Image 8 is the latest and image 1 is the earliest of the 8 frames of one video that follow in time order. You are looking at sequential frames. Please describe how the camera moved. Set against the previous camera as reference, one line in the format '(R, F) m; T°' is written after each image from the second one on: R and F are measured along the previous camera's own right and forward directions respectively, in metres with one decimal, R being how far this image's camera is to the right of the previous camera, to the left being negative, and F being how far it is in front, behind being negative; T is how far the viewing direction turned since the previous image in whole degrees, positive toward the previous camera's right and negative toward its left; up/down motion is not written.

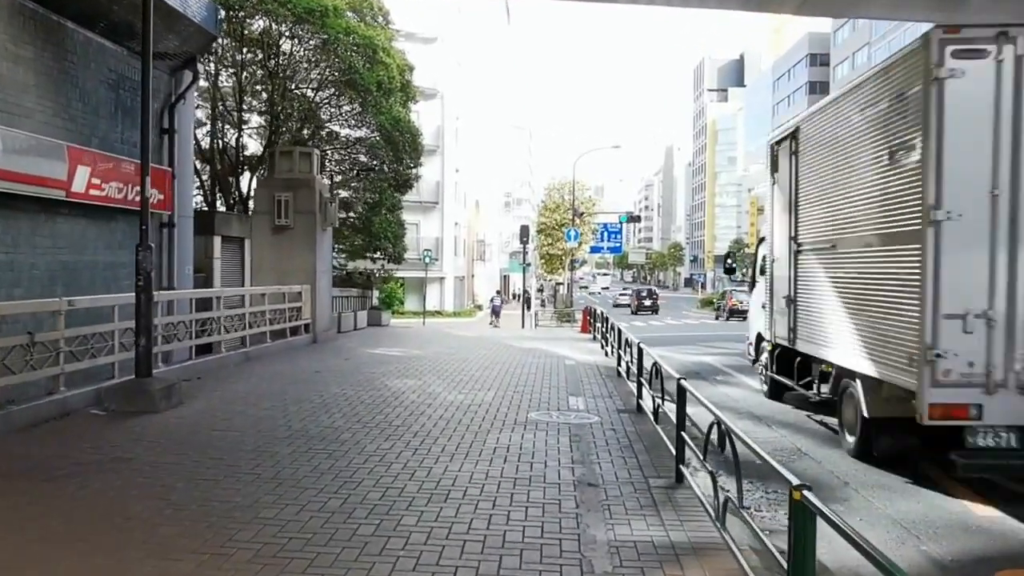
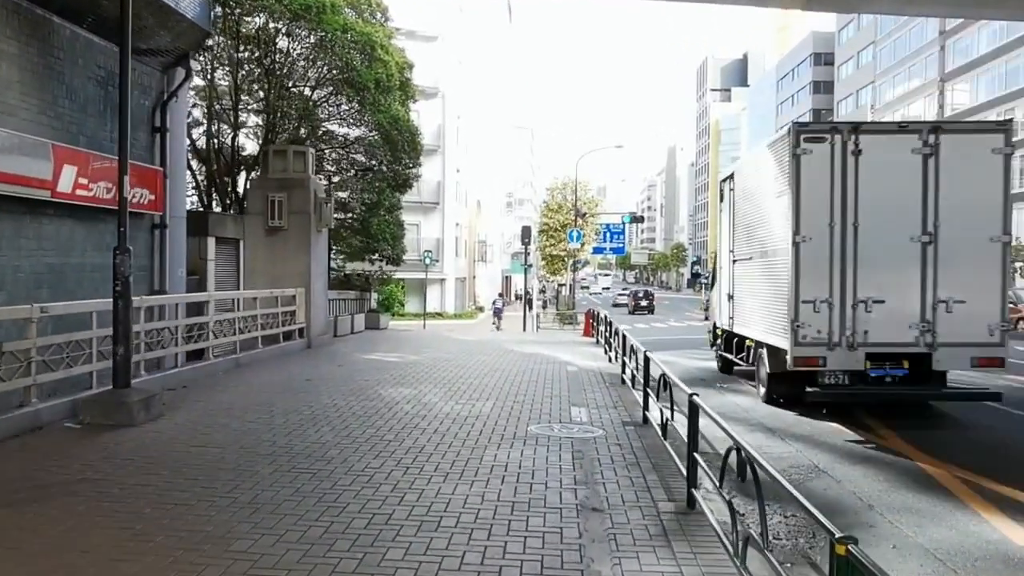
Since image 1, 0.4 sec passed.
(0.0, +0.5) m; 0°
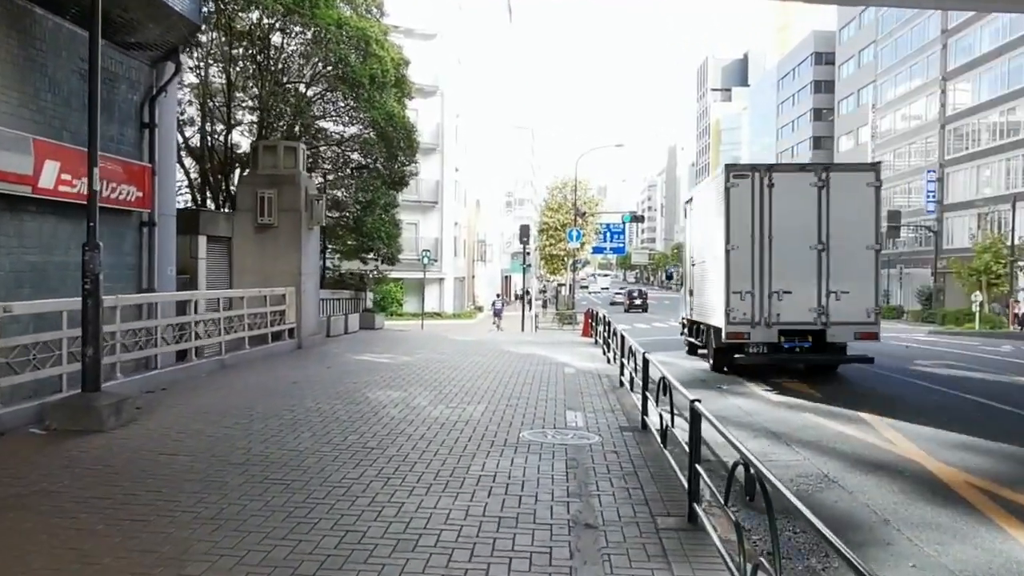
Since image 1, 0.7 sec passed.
(+0.1, +0.4) m; 0°
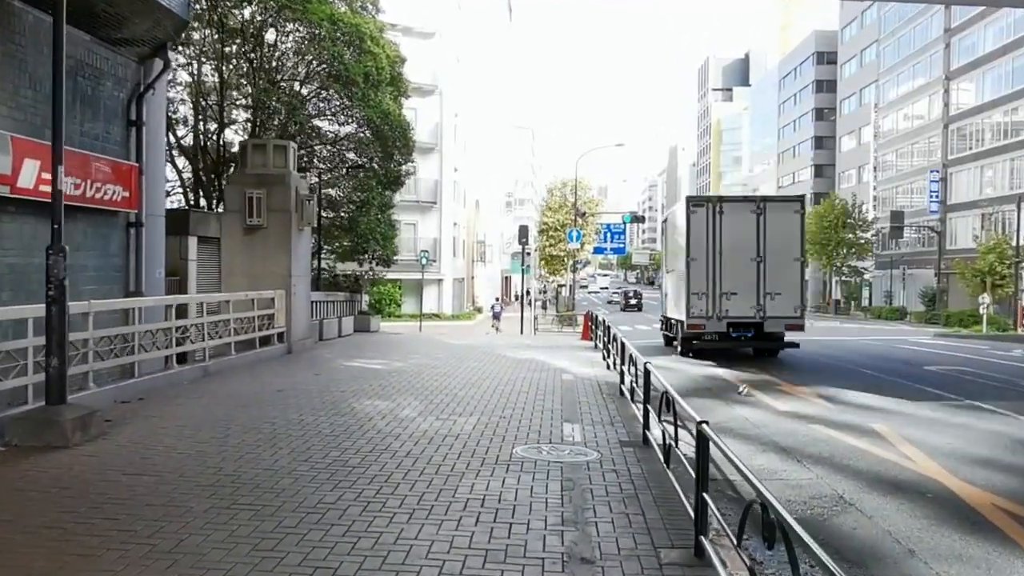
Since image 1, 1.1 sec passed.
(+0.1, +0.5) m; 0°
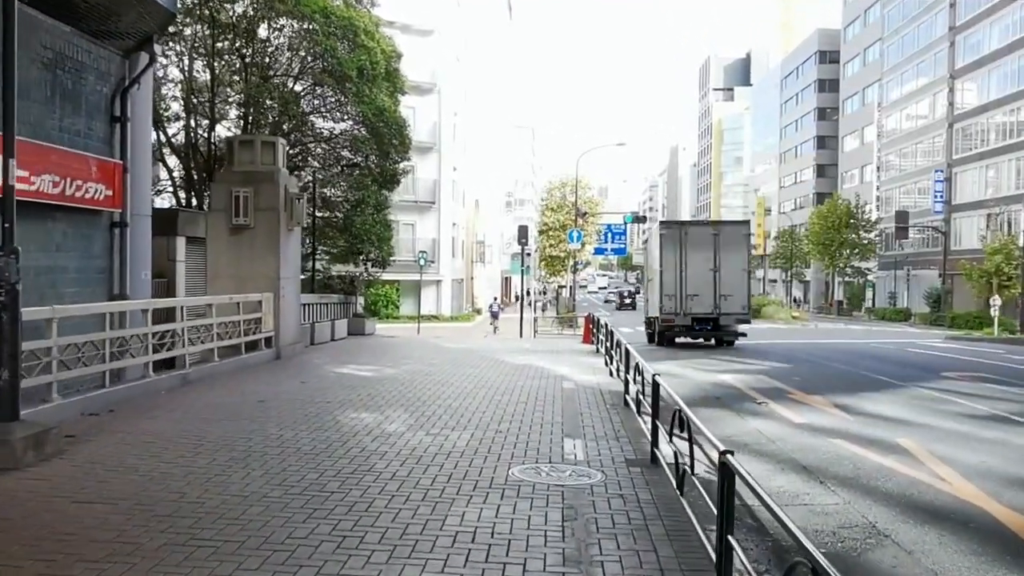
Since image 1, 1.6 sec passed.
(0.0, +0.7) m; 0°
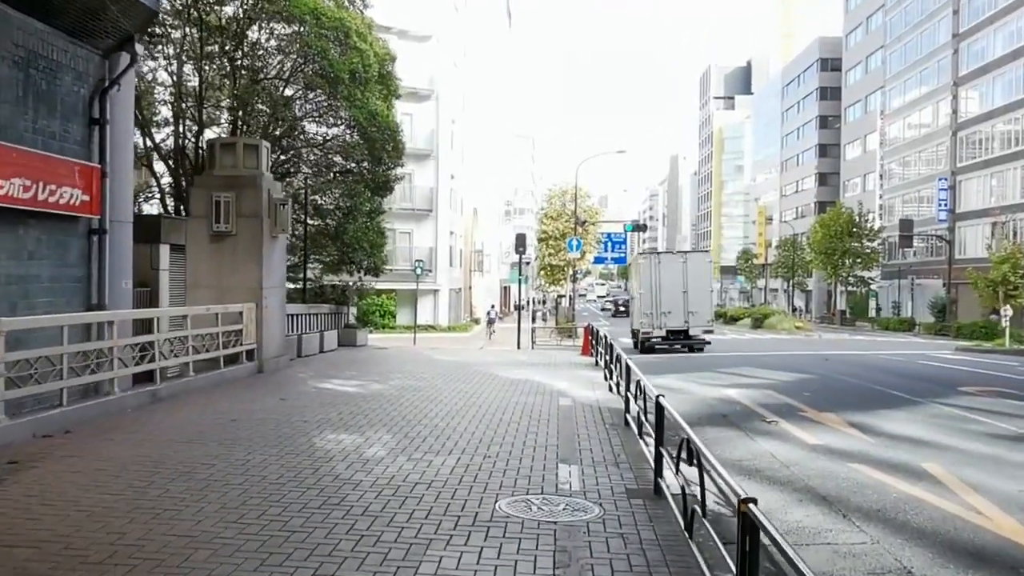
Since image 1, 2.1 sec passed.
(+0.1, +0.7) m; 0°
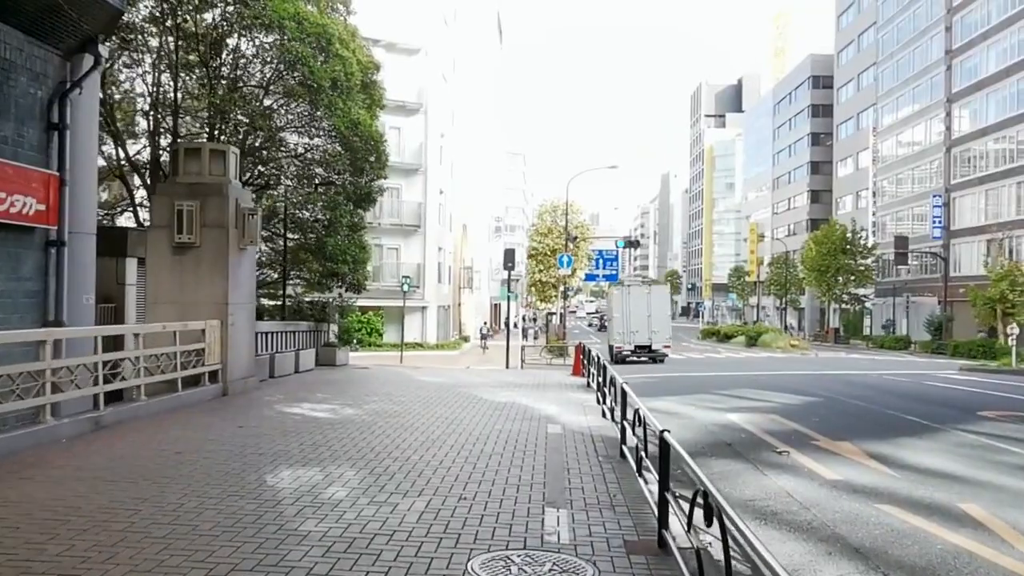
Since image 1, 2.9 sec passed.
(+0.1, +1.0) m; +1°
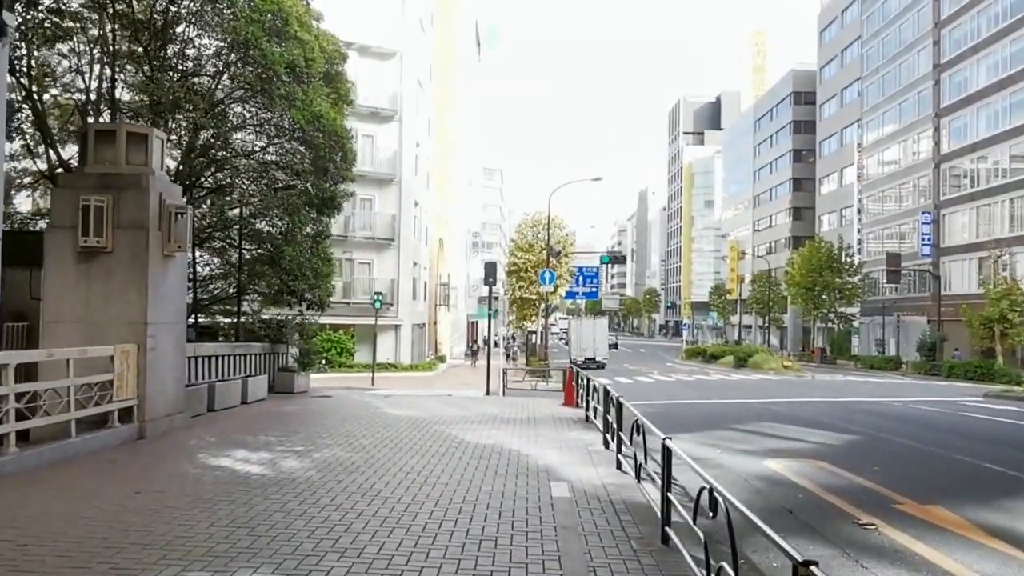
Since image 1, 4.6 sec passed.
(-0.2, +2.5) m; +2°
